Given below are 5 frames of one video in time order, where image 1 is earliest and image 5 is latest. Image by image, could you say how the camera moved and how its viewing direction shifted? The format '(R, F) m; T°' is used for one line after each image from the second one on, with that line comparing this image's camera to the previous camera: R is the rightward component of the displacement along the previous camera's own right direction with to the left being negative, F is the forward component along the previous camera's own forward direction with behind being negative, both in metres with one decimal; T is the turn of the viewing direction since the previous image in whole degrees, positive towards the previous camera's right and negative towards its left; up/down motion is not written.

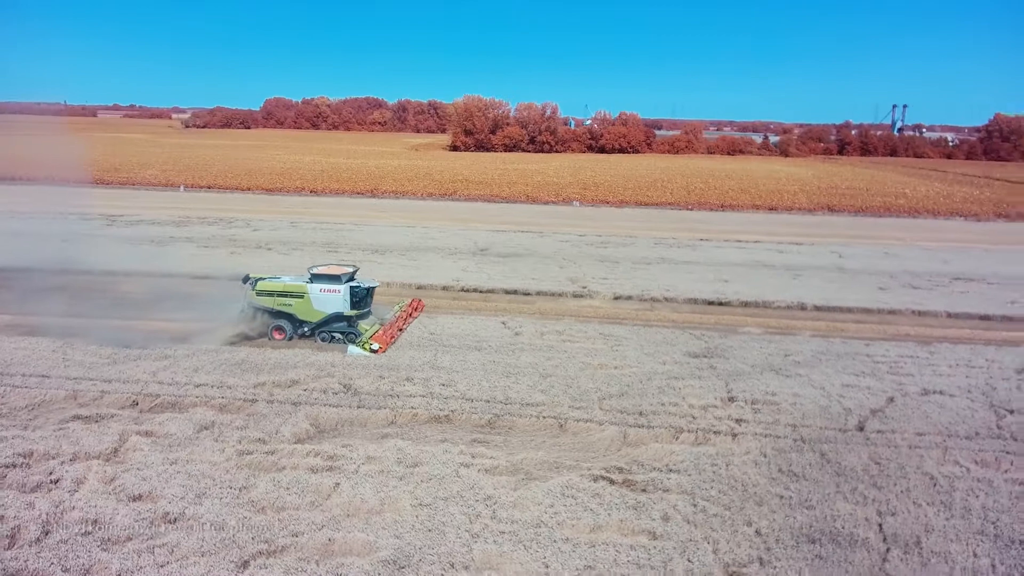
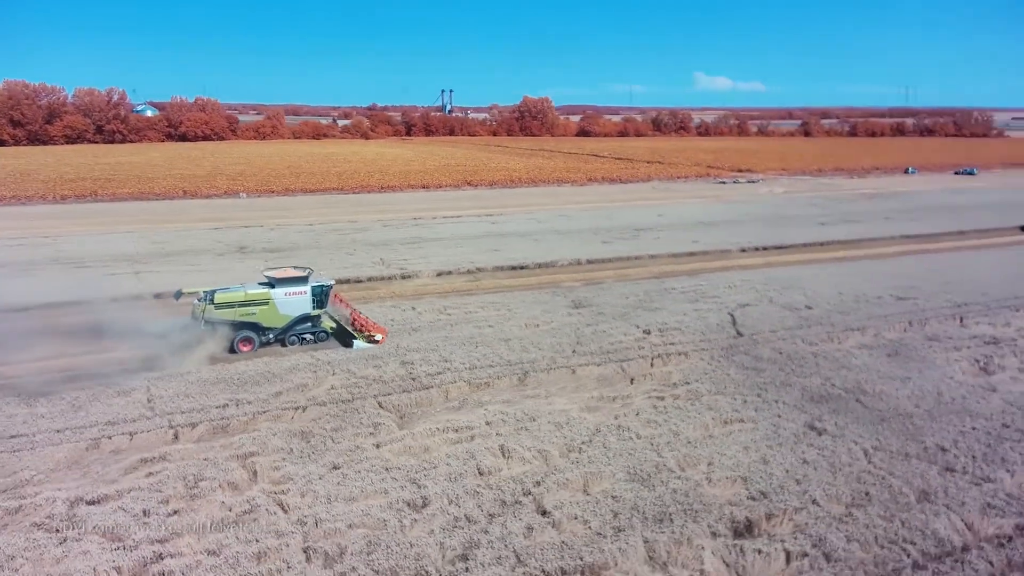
(-5.7, +0.2) m; +31°
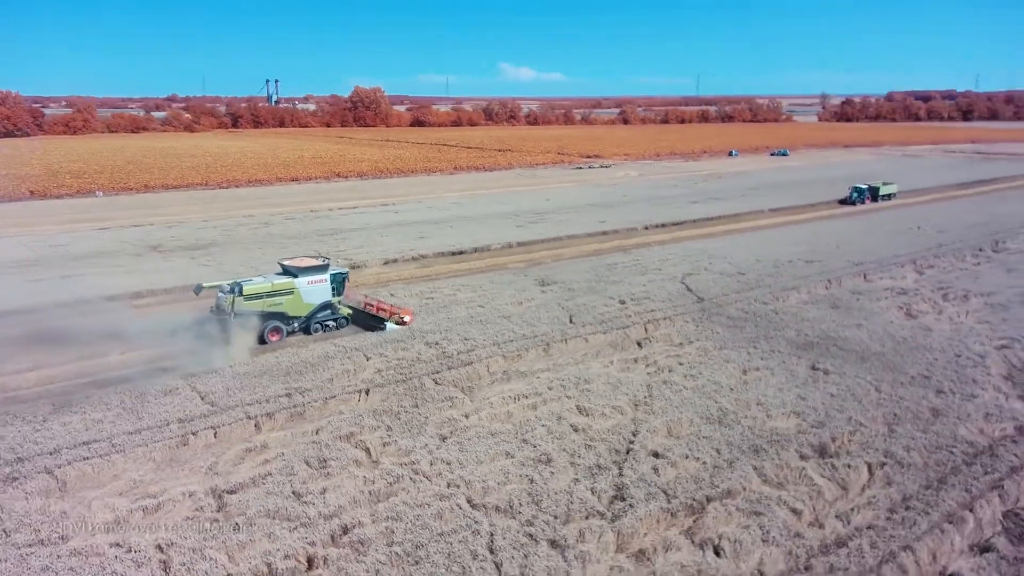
(-2.8, -0.4) m; +13°
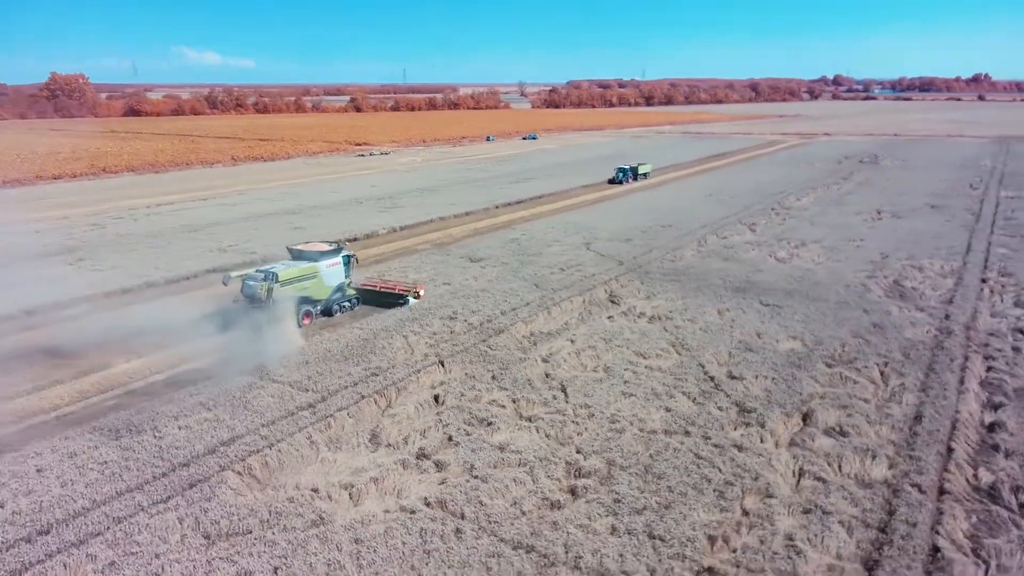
(-4.3, -0.2) m; +20°
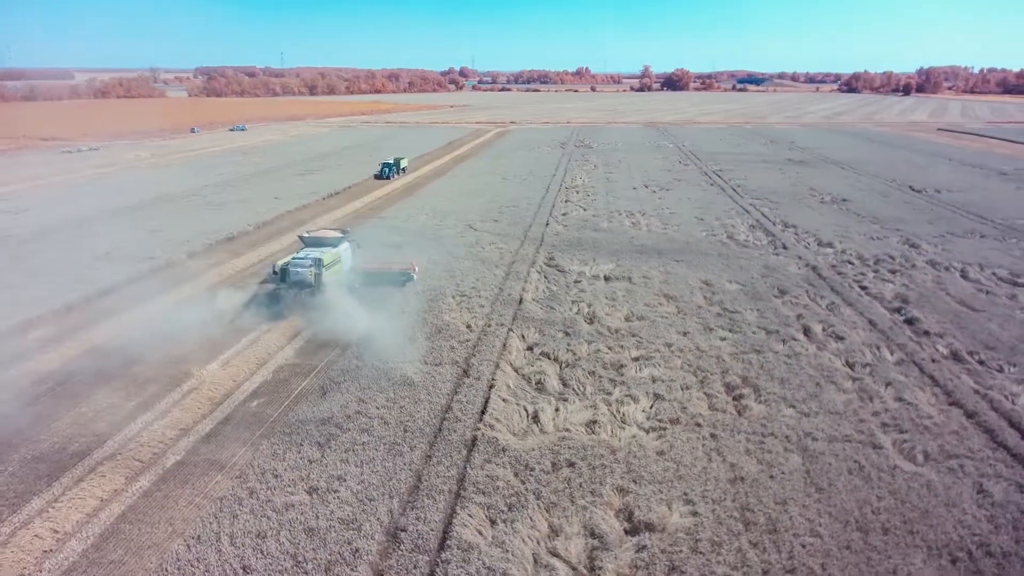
(-5.6, -0.3) m; +24°
